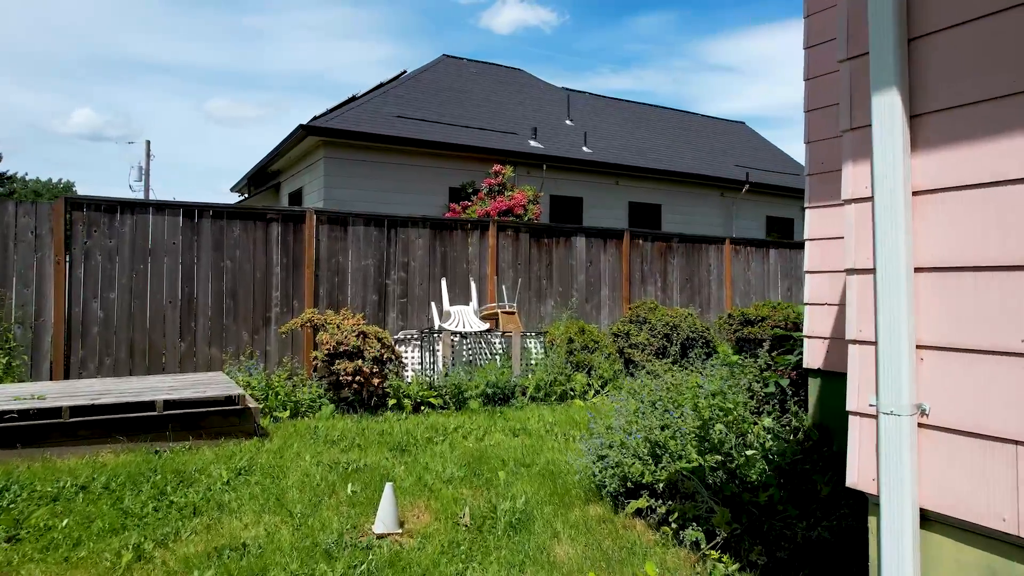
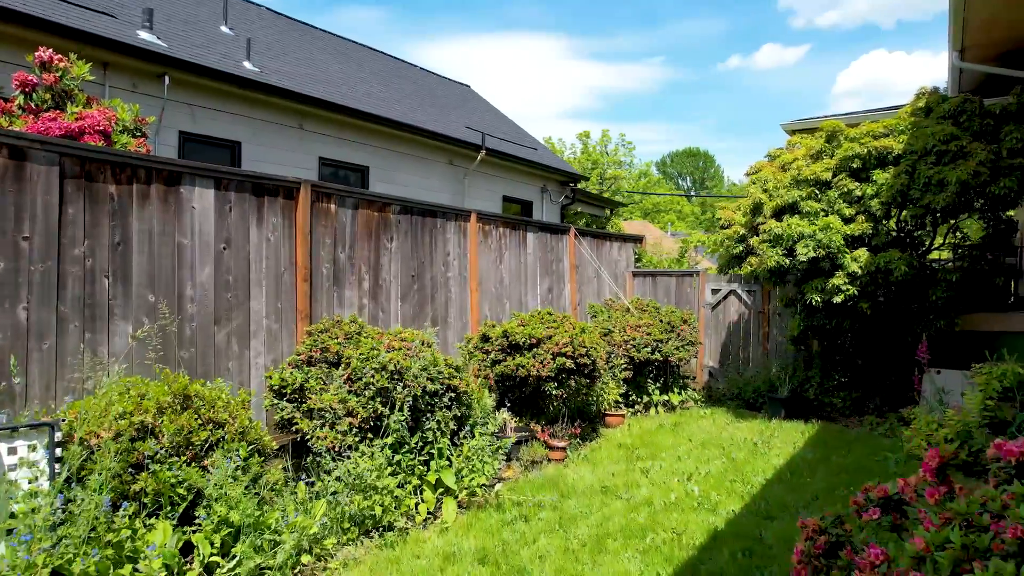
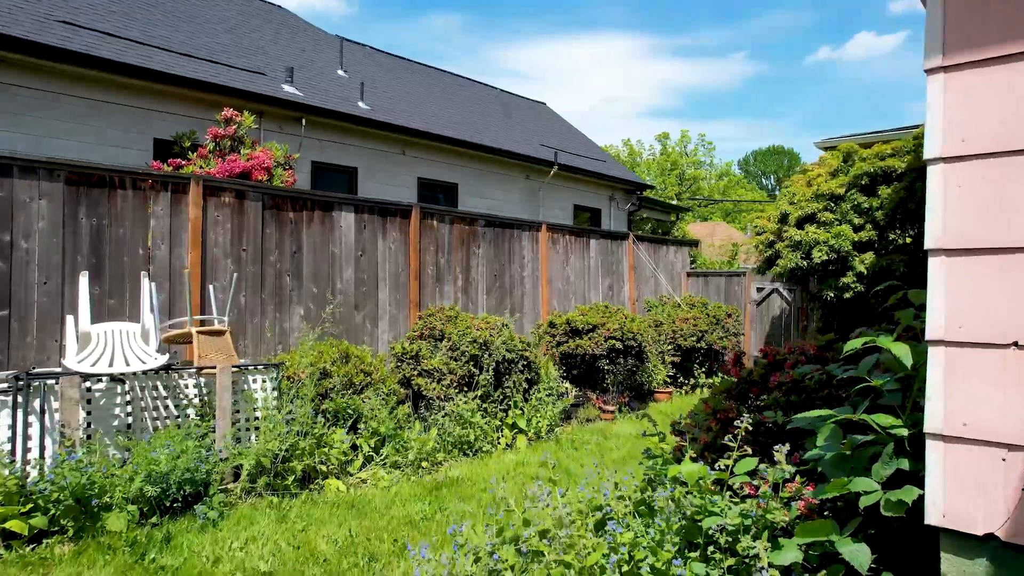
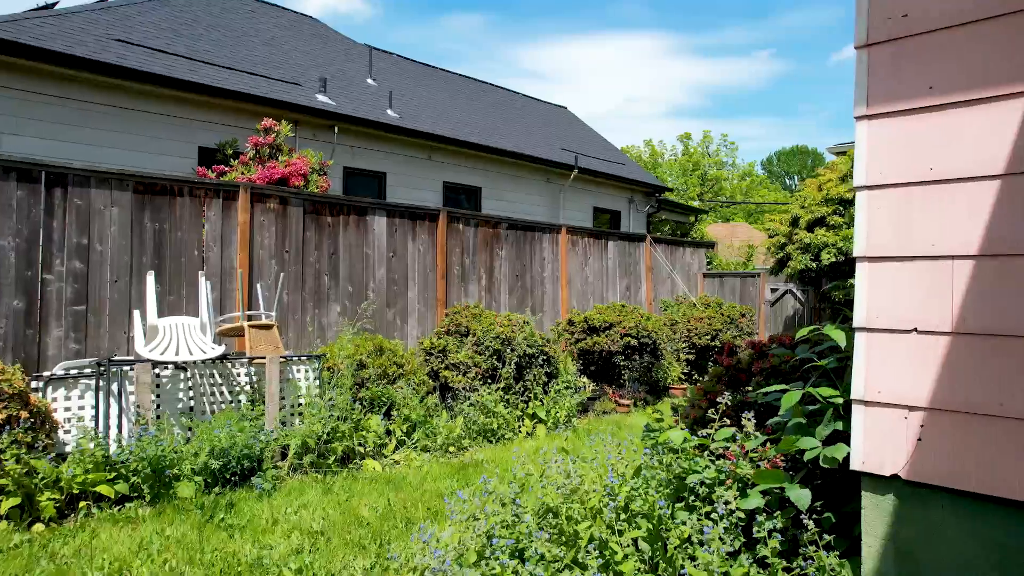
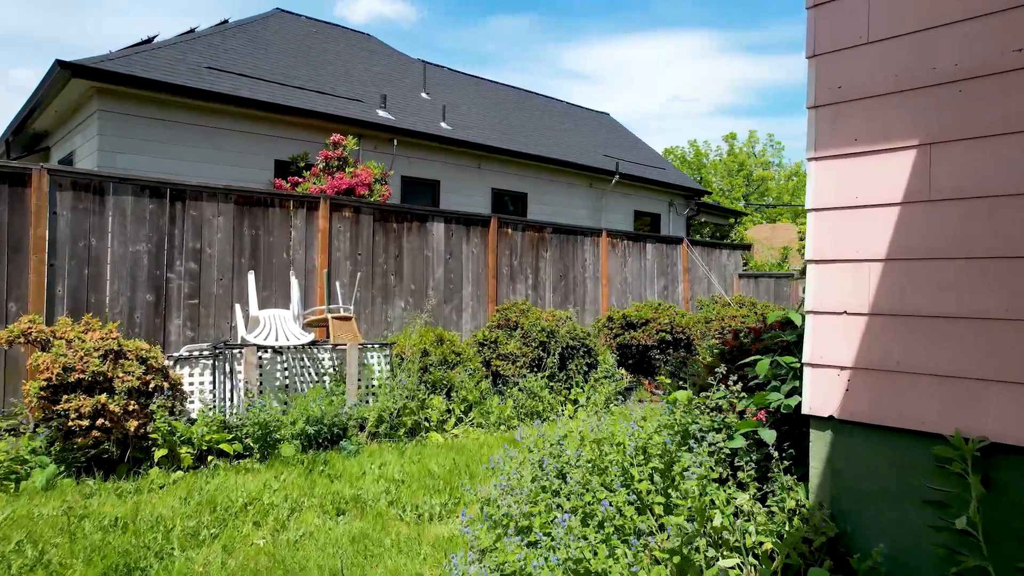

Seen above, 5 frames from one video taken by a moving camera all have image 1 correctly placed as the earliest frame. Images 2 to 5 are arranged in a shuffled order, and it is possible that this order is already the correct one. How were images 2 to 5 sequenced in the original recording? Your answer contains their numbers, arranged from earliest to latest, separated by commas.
5, 4, 3, 2
